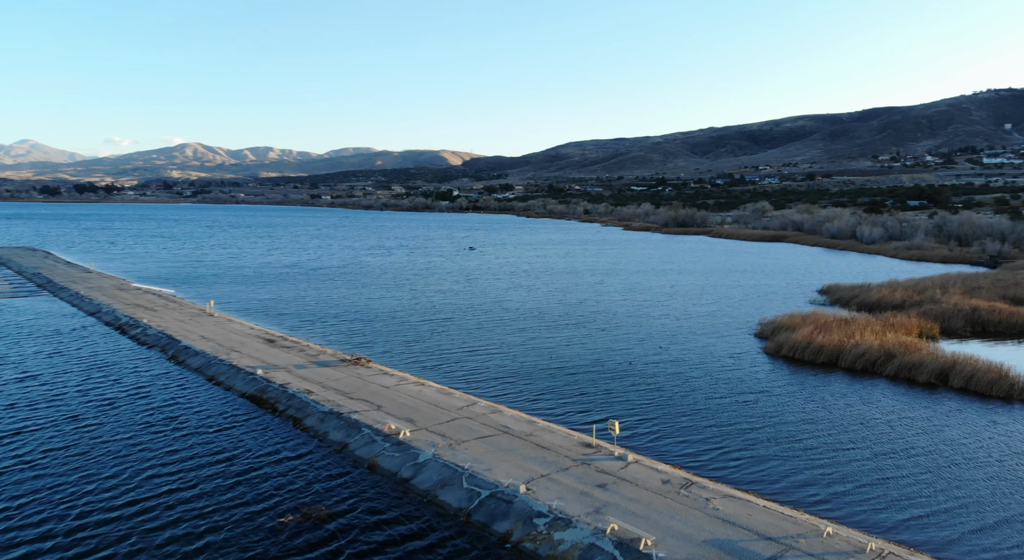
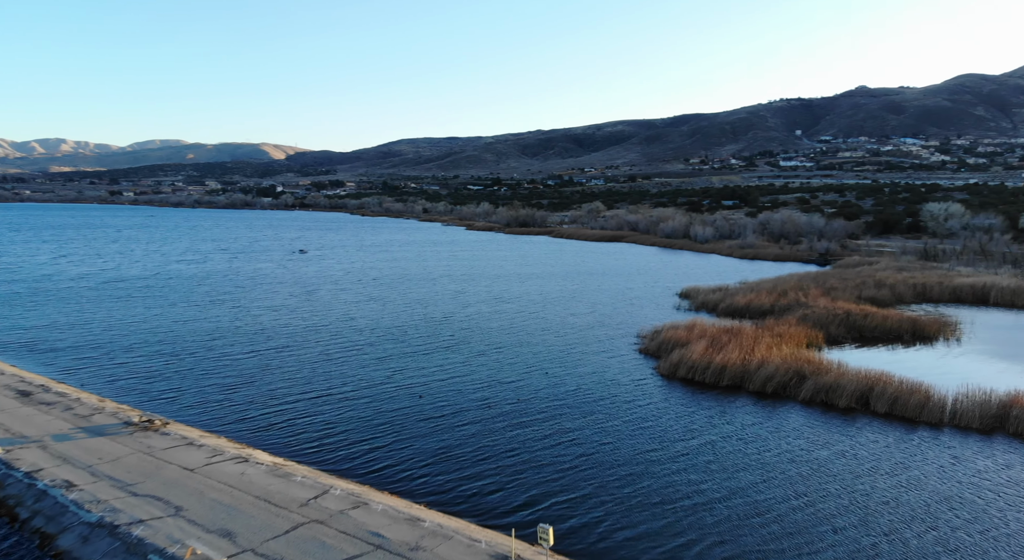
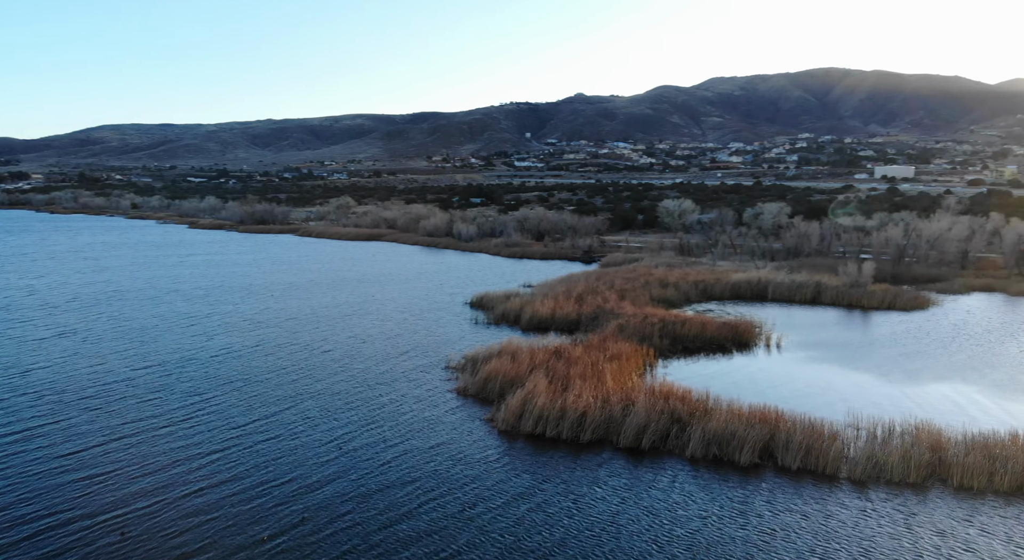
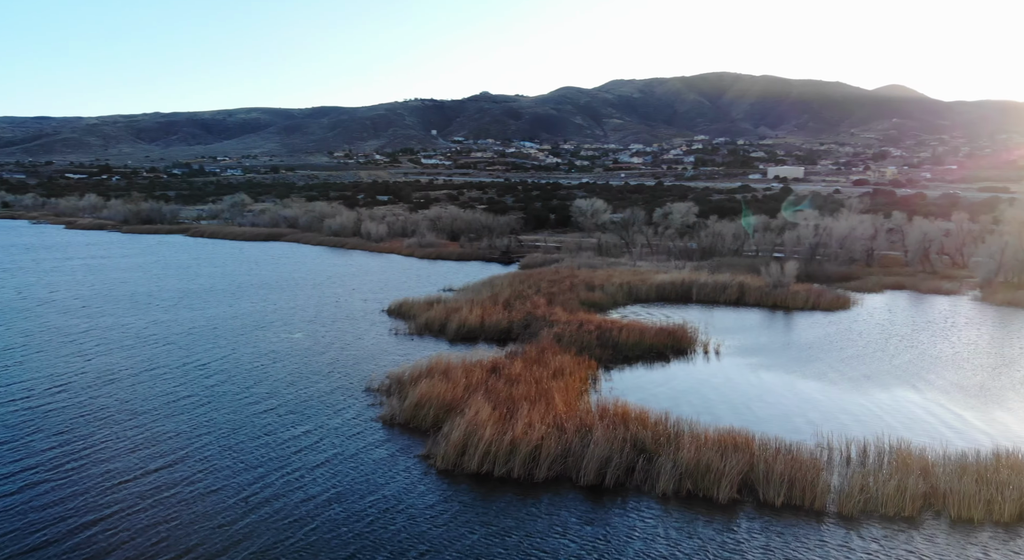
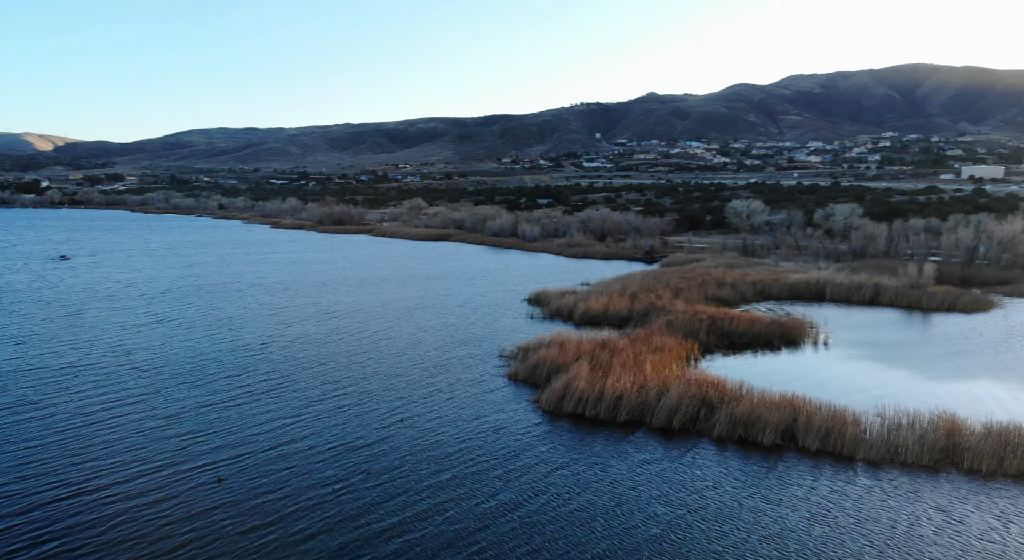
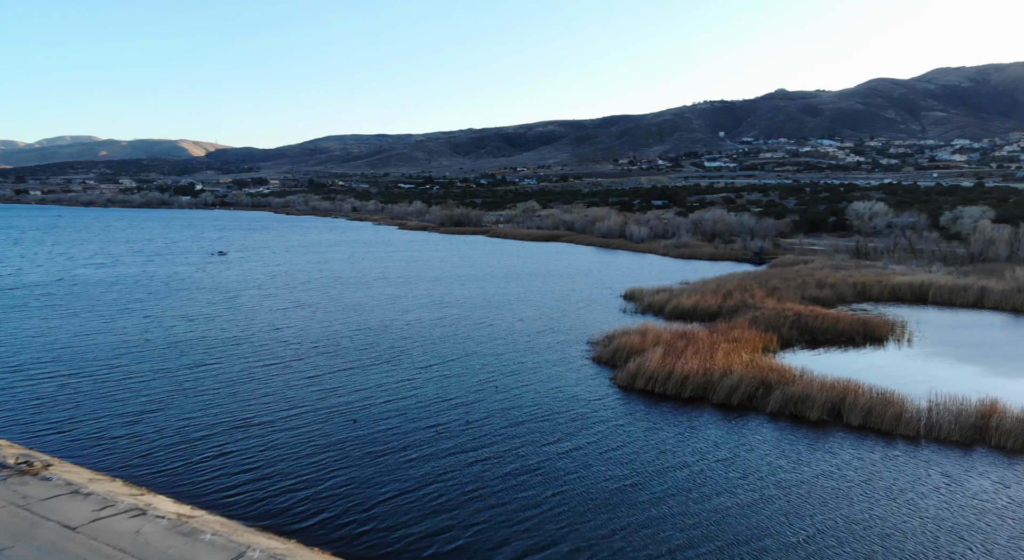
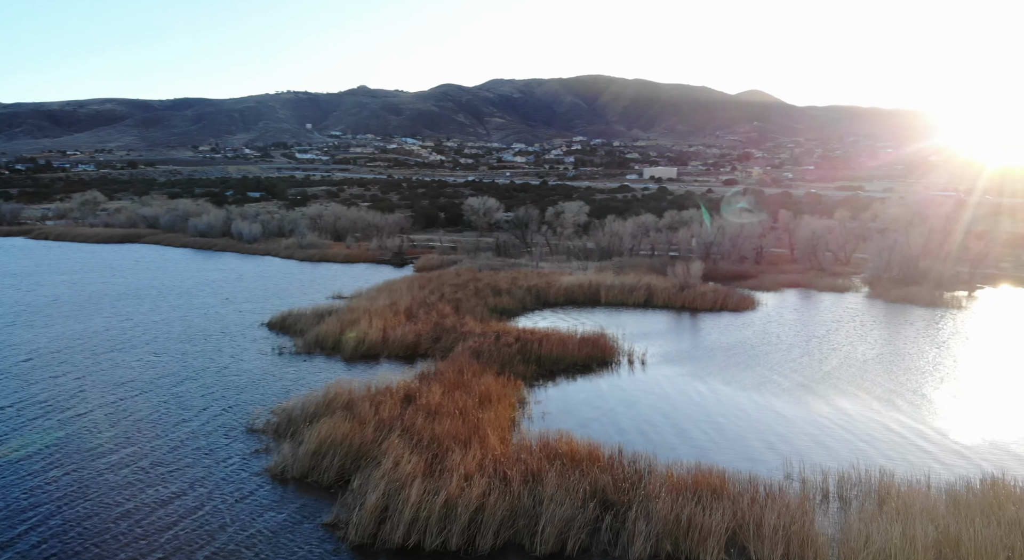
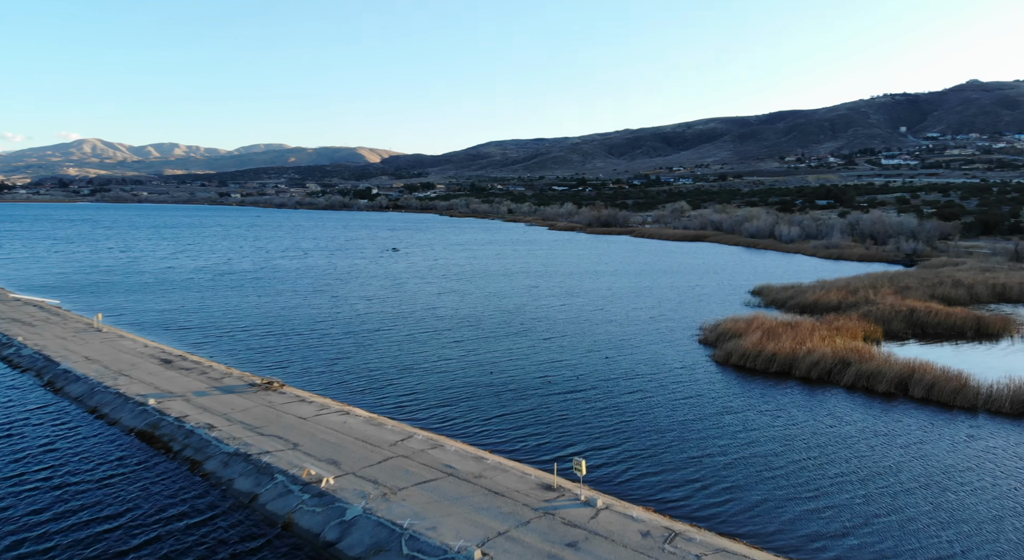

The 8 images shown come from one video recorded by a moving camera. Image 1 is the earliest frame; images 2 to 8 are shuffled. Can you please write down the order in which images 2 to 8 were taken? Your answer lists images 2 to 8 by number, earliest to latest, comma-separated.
8, 2, 6, 5, 3, 4, 7
